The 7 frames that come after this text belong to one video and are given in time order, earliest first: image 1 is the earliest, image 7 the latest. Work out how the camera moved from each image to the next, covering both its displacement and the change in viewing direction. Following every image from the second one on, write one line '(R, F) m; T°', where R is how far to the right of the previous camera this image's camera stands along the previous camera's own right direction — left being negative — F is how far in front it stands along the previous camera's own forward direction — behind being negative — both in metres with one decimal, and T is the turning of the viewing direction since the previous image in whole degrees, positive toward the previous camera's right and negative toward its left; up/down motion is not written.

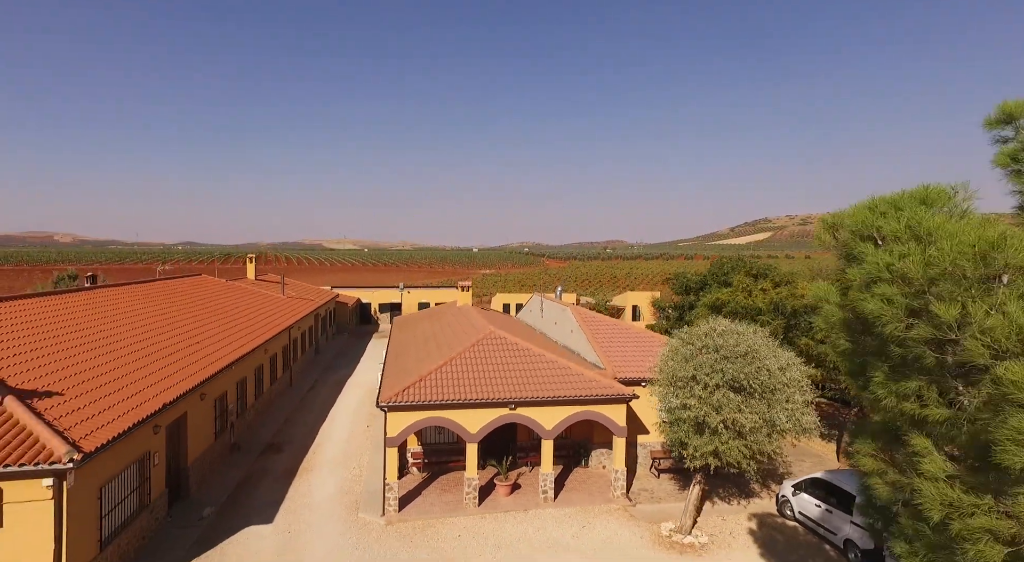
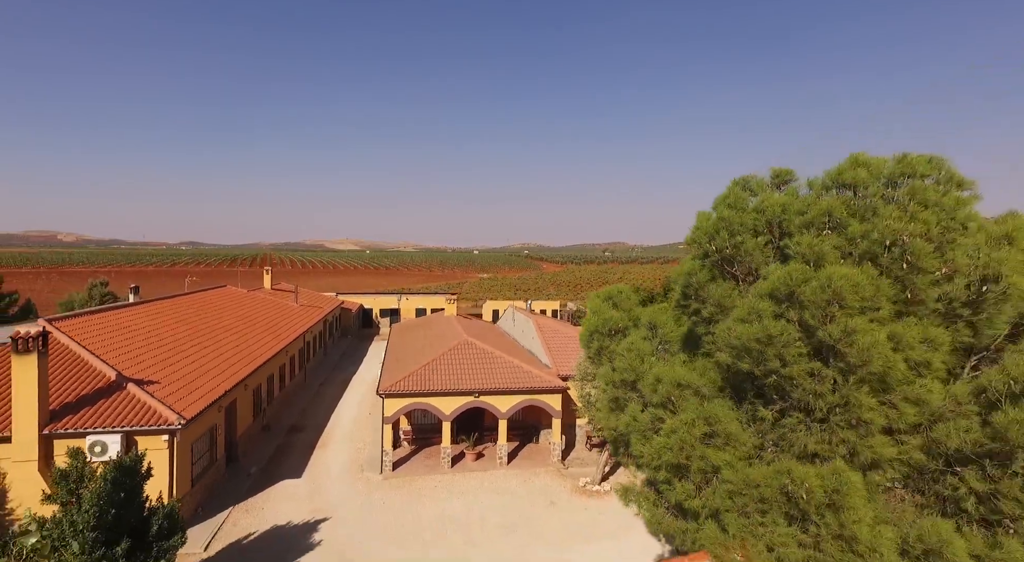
(+1.0, -4.0) m; 0°
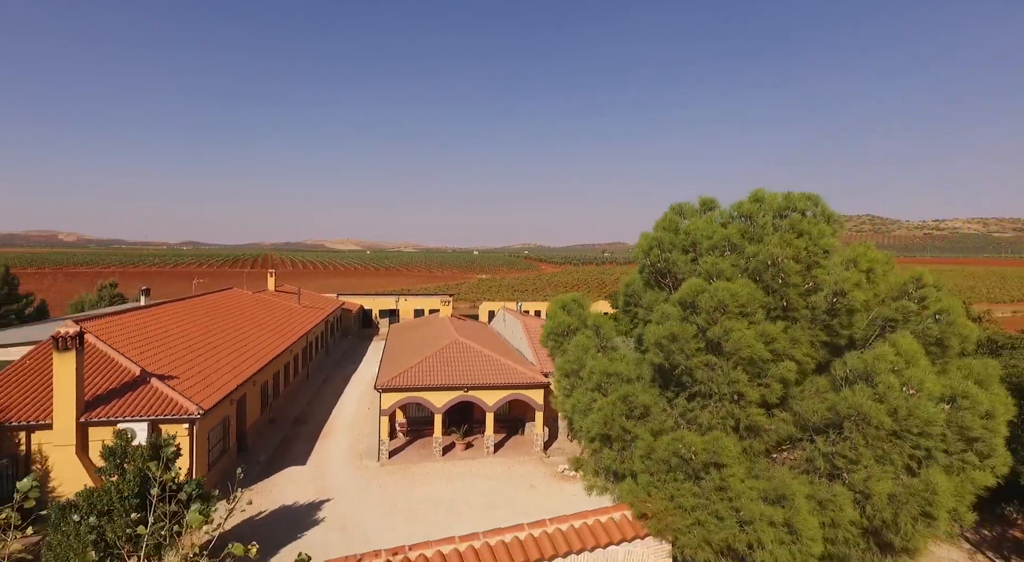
(+0.4, -1.4) m; 0°
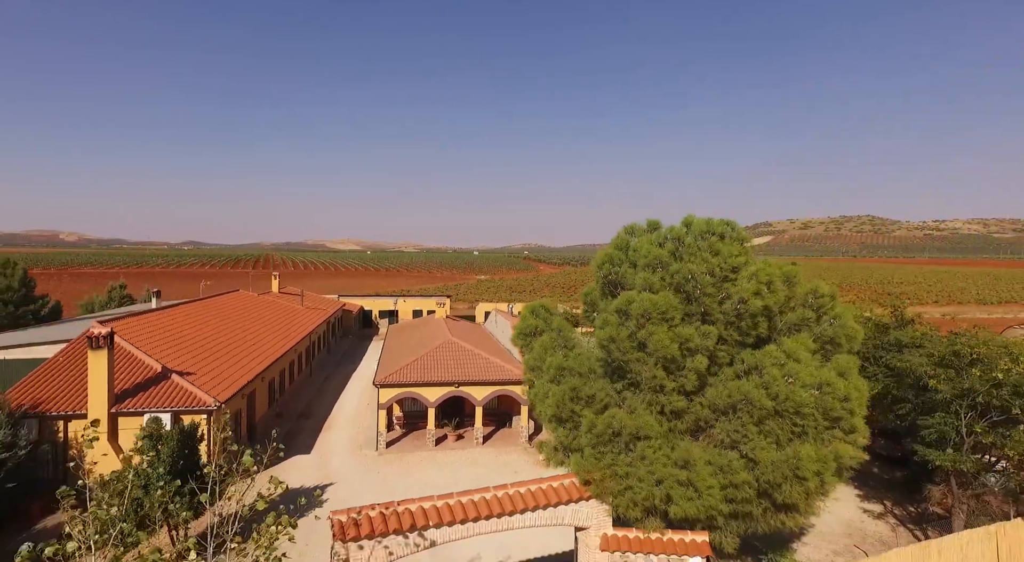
(+0.4, -1.5) m; 0°
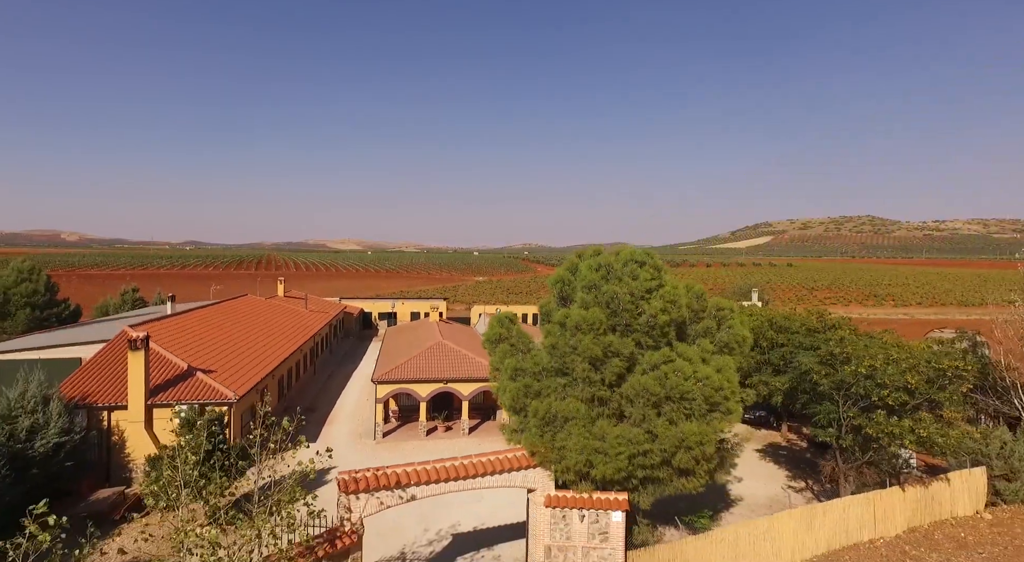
(+0.7, -2.3) m; 0°
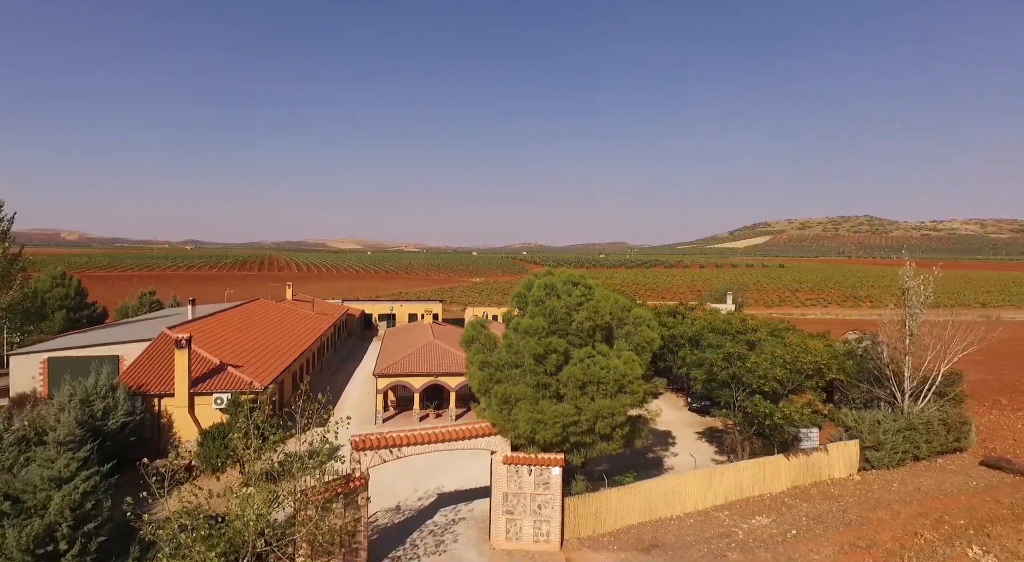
(+0.9, -3.5) m; 0°
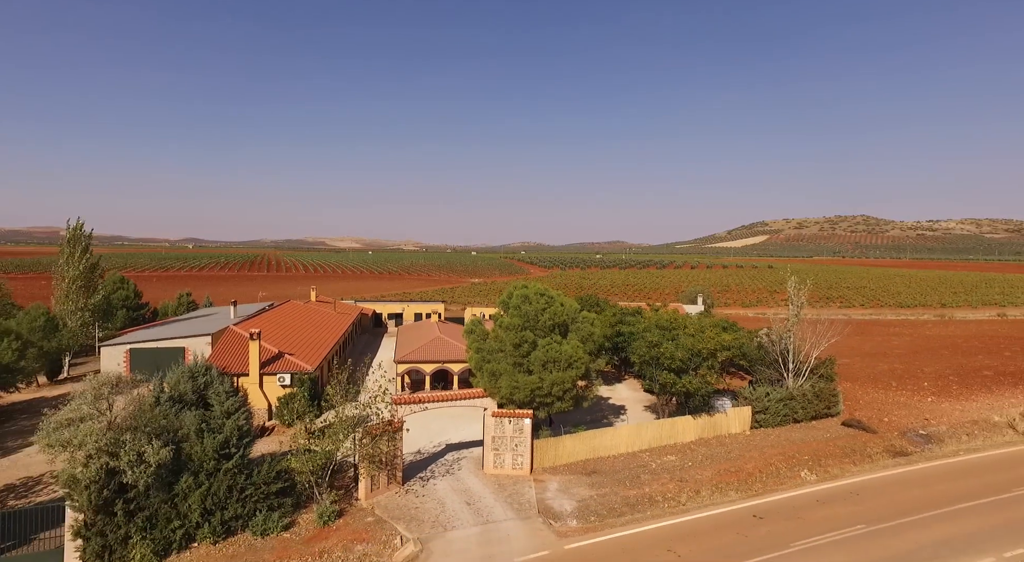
(+0.5, -6.4) m; 0°
